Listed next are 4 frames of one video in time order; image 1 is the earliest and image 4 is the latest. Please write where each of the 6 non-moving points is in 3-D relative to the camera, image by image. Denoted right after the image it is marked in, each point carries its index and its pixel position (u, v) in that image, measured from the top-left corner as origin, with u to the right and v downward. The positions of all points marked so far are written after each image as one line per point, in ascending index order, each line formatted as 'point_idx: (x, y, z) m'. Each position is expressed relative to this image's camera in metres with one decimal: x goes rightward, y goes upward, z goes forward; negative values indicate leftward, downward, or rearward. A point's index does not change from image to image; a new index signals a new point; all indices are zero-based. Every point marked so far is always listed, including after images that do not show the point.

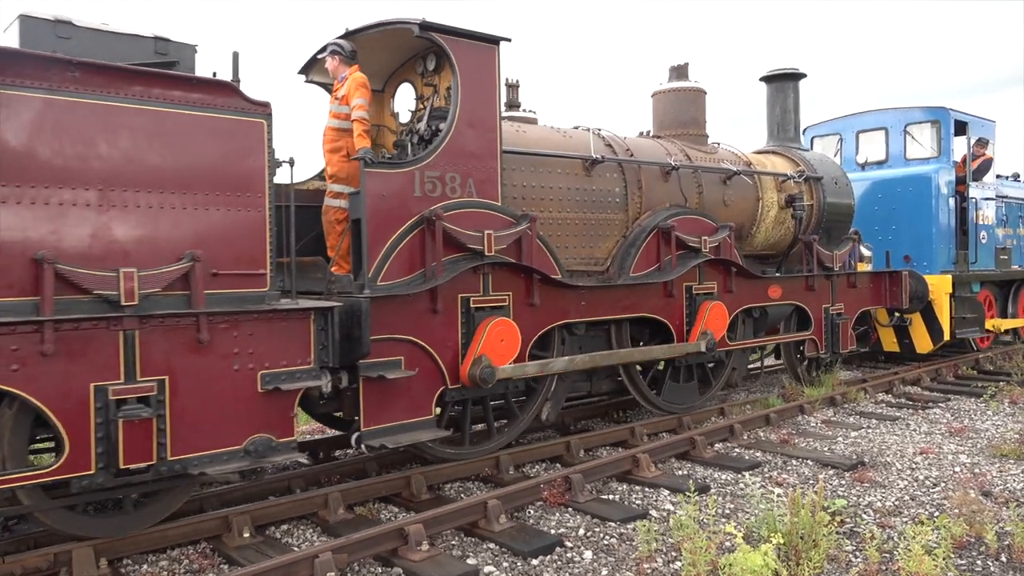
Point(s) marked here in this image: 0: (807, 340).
0: (+2.7, -0.5, +7.8) m
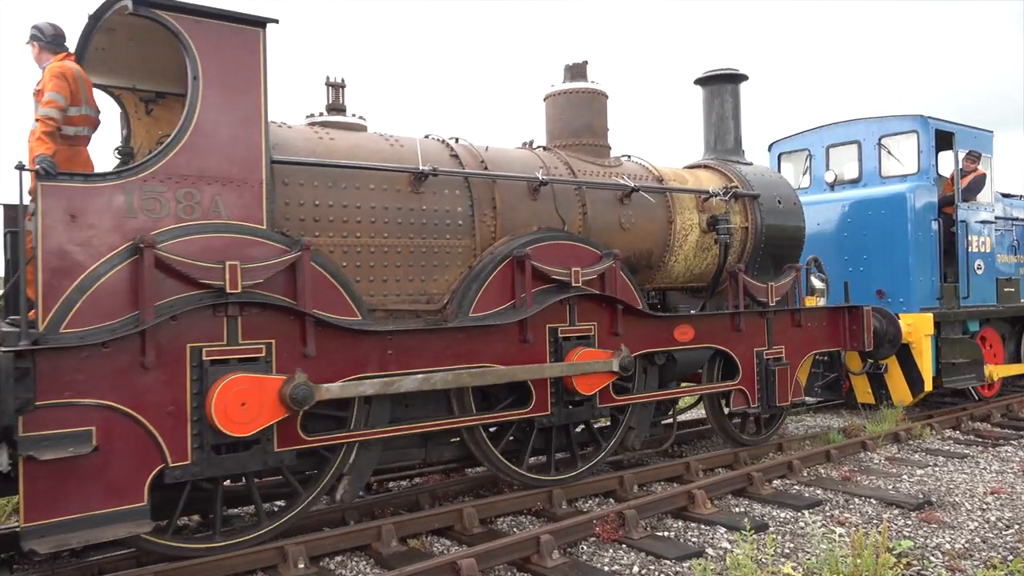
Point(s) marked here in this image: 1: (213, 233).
0: (+1.7, -0.8, +6.4) m
1: (-1.4, +0.3, +4.2) m
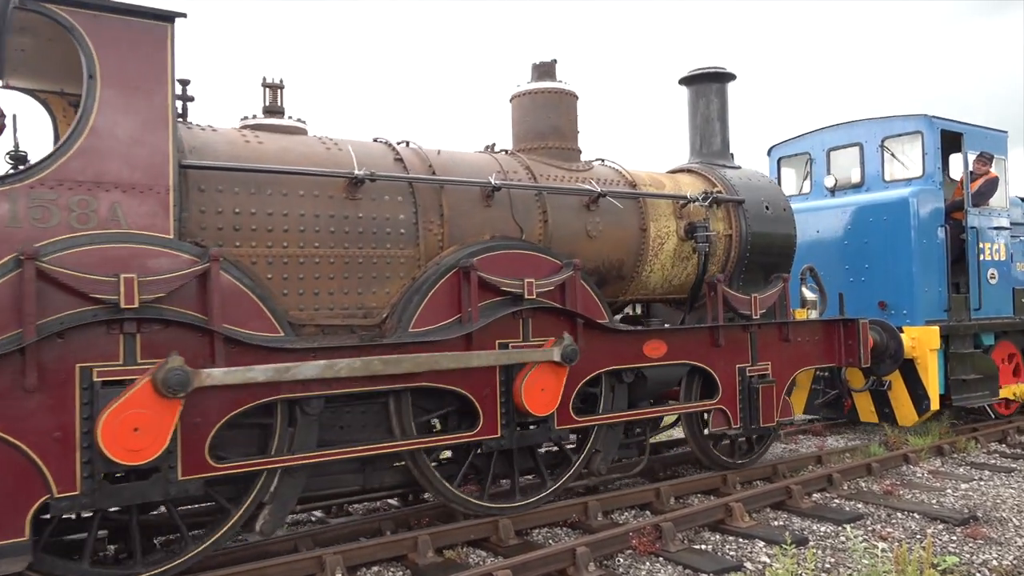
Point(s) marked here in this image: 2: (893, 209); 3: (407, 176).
0: (+1.4, -0.9, +6.0) m
1: (-1.8, +0.2, +3.8) m
2: (+3.3, +0.7, +7.5) m
3: (-0.6, +0.6, +4.9) m
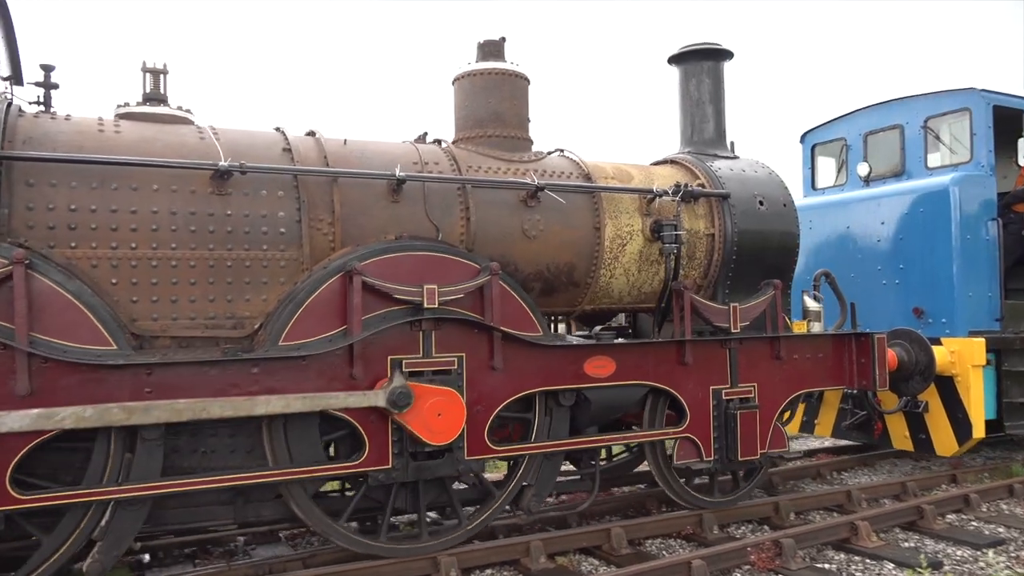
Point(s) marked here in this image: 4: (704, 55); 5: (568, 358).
0: (+1.0, -0.9, +5.1) m
1: (-2.5, +0.2, +3.4) m
2: (+3.1, +0.6, +6.3) m
3: (-1.1, +0.6, +4.3) m
4: (+1.4, +1.7, +6.1) m
5: (+0.3, -0.4, +4.8) m
